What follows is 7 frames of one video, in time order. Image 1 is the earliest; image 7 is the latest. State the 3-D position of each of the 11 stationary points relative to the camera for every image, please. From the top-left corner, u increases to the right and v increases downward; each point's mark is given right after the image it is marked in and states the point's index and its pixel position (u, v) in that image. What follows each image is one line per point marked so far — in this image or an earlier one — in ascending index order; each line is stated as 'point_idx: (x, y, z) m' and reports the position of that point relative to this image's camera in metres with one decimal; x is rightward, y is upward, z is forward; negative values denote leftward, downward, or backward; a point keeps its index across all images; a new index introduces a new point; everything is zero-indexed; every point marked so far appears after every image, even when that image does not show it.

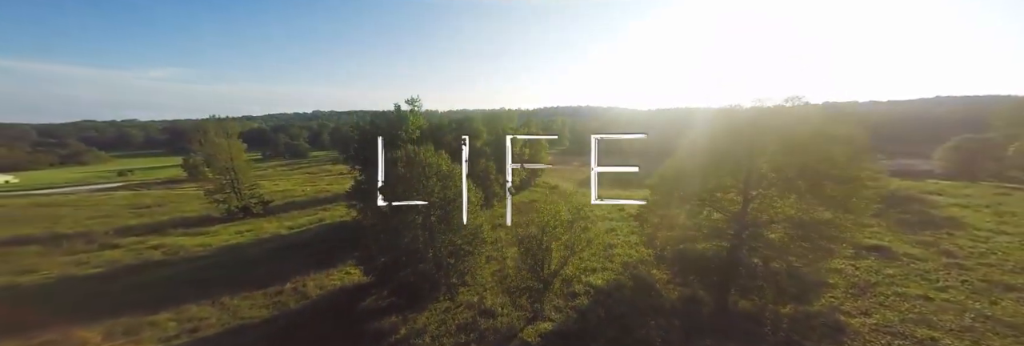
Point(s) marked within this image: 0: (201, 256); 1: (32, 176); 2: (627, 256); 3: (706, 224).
0: (-15.2, -4.2, +18.1) m
1: (-23.6, -0.1, +18.0) m
2: (+6.1, -4.2, +19.4) m
3: (+9.0, -2.2, +17.3) m
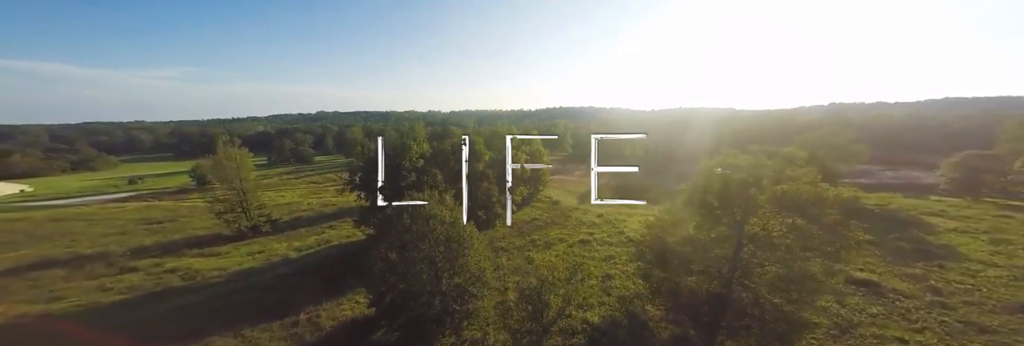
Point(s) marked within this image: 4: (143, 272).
0: (-15.1, -5.5, +18.8) m
1: (-23.3, -1.0, +18.6) m
2: (+6.2, -6.3, +20.3) m
3: (+9.1, -4.5, +18.2) m
4: (-19.9, -5.6, +19.9) m
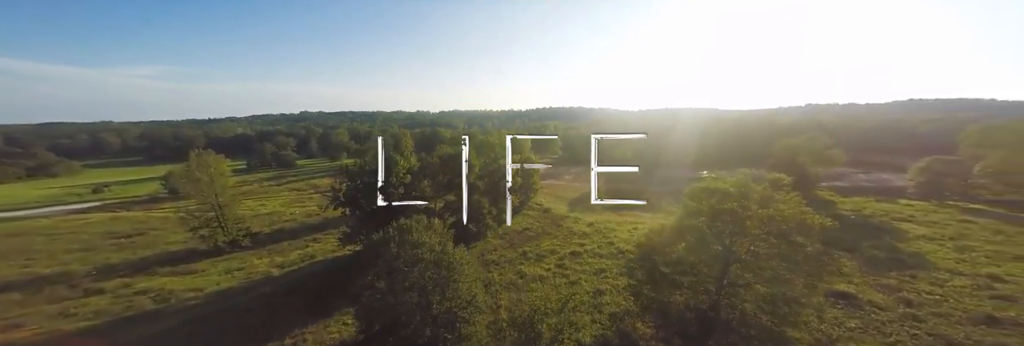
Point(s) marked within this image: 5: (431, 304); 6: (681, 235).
0: (-15.5, -6.2, +17.9) m
1: (-23.7, -1.6, +17.2) m
2: (+5.6, -7.2, +20.4) m
3: (+8.7, -5.5, +18.4) m
4: (-20.4, -6.2, +18.8) m
5: (-3.1, -5.1, +14.4) m
6: (+8.7, -2.9, +18.7) m
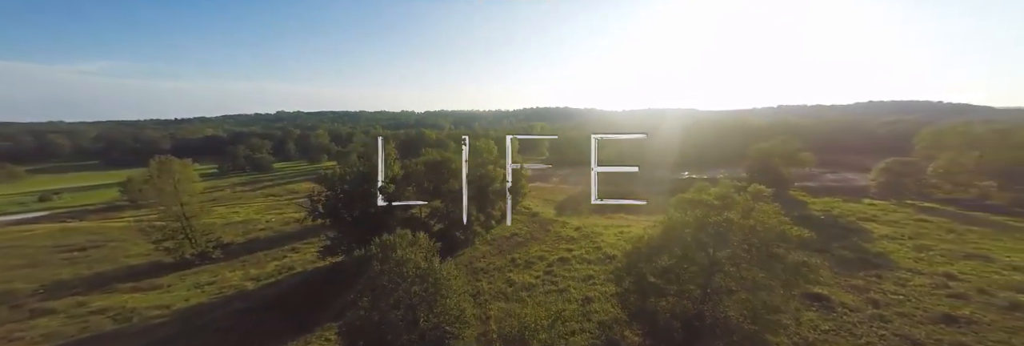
0: (-16.0, -6.6, +16.8) m
1: (-24.1, -2.0, +15.7) m
2: (+4.9, -7.7, +20.4) m
3: (+8.1, -6.0, +18.6) m
4: (-21.0, -6.6, +17.4) m
5: (-3.5, -5.6, +14.0) m
6: (+8.1, -3.4, +18.9) m
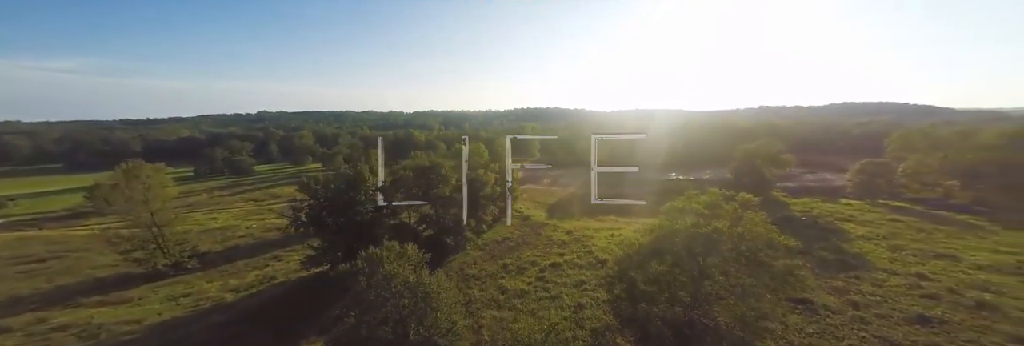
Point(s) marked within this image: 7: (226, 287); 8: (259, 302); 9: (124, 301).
0: (-16.3, -6.9, +15.8) m
1: (-24.4, -2.3, +14.3) m
2: (+4.5, -8.0, +20.1) m
3: (+7.8, -6.3, +18.4) m
4: (-21.3, -6.9, +16.2) m
5: (-3.7, -5.9, +13.4) m
6: (+7.7, -3.7, +18.7) m
7: (-15.4, -6.0, +19.9) m
8: (-12.8, -6.4, +18.7) m
9: (-20.0, -6.6, +19.3) m
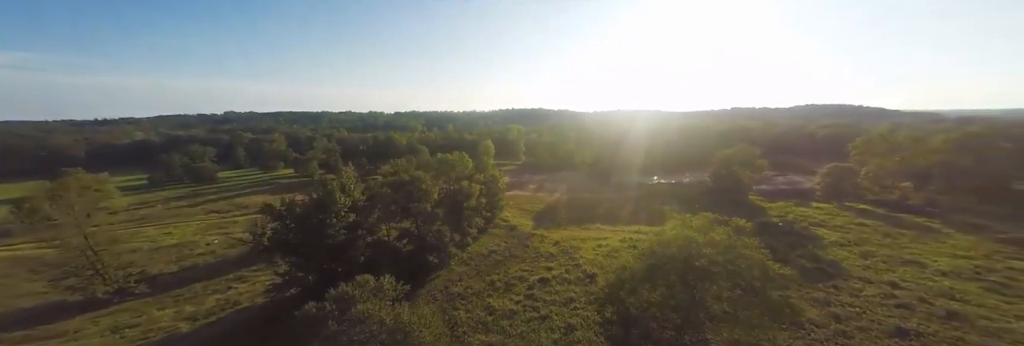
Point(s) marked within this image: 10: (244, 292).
0: (-16.7, -7.6, +13.7) m
1: (-24.6, -2.9, +11.8) m
2: (+3.9, -8.7, +19.1) m
3: (+7.2, -7.0, +17.6) m
4: (-21.6, -7.5, +13.9) m
5: (-3.9, -6.6, +12.0) m
6: (+7.2, -4.5, +17.9) m
7: (-15.9, -6.7, +17.9) m
8: (-13.3, -7.0, +16.8) m
9: (-20.5, -7.2, +17.0) m
10: (-14.6, -6.2, +20.2) m
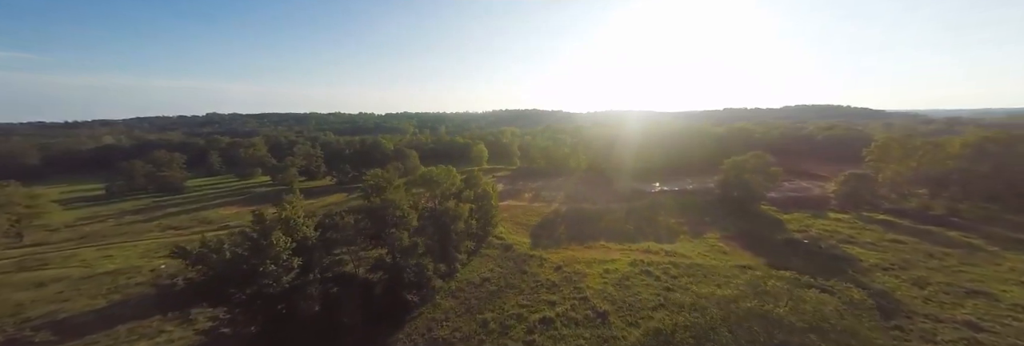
0: (-17.2, -8.3, +10.5) m
1: (-25.1, -3.5, +9.0) m
2: (+3.6, -9.7, +14.9) m
3: (+6.9, -8.1, +13.1) m
4: (-22.1, -8.2, +10.9) m
5: (-4.5, -7.5, +8.1) m
6: (+6.9, -5.5, +13.4) m
7: (-16.2, -7.4, +14.6) m
8: (-13.7, -7.8, +13.4) m
9: (-20.9, -7.8, +13.9) m
10: (-14.7, -6.9, +16.9) m
